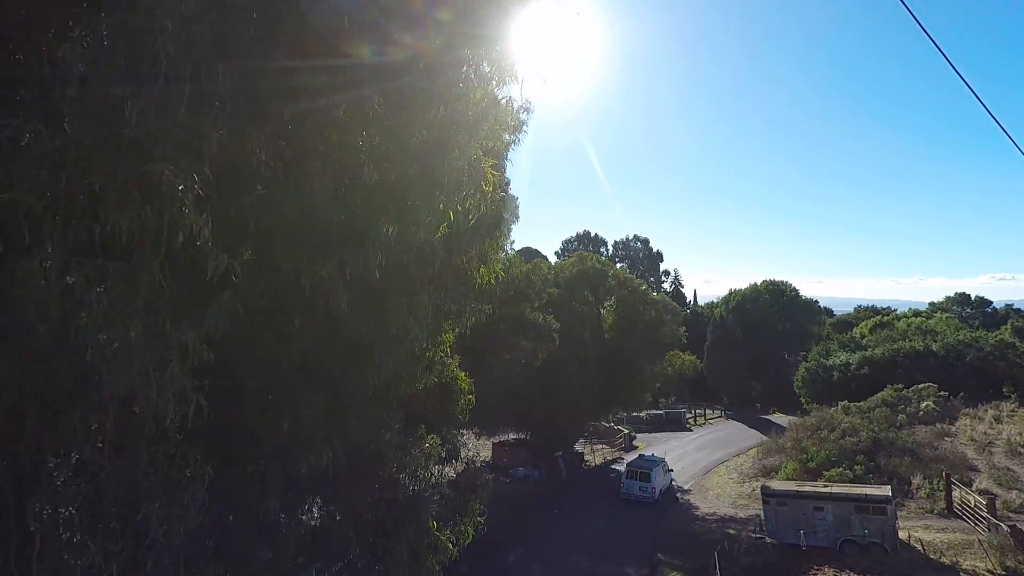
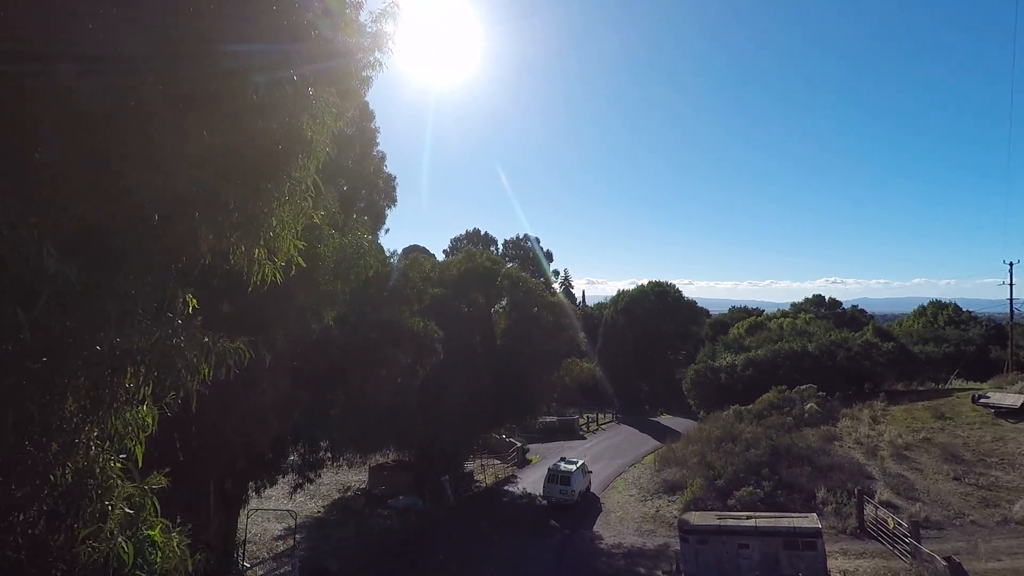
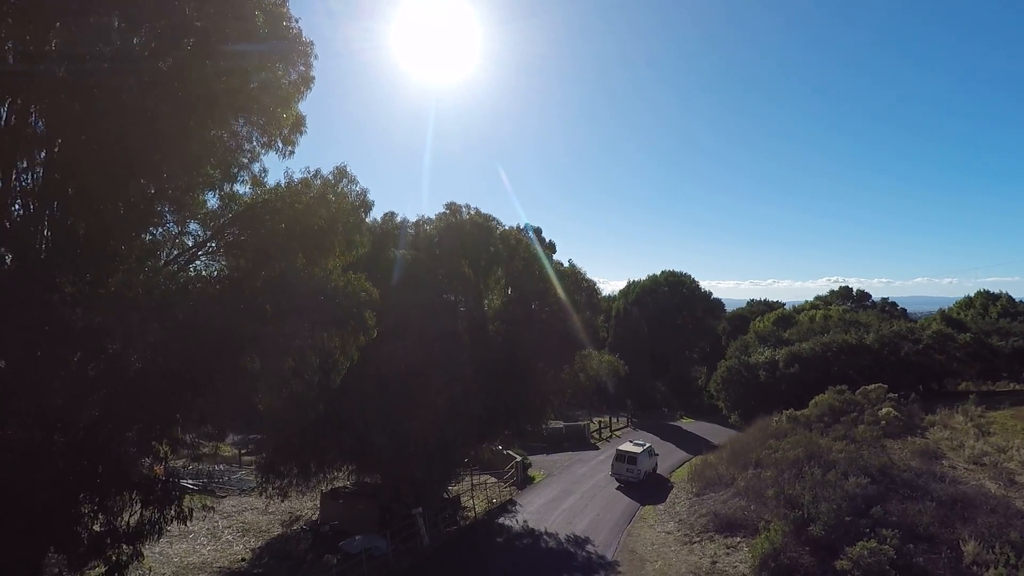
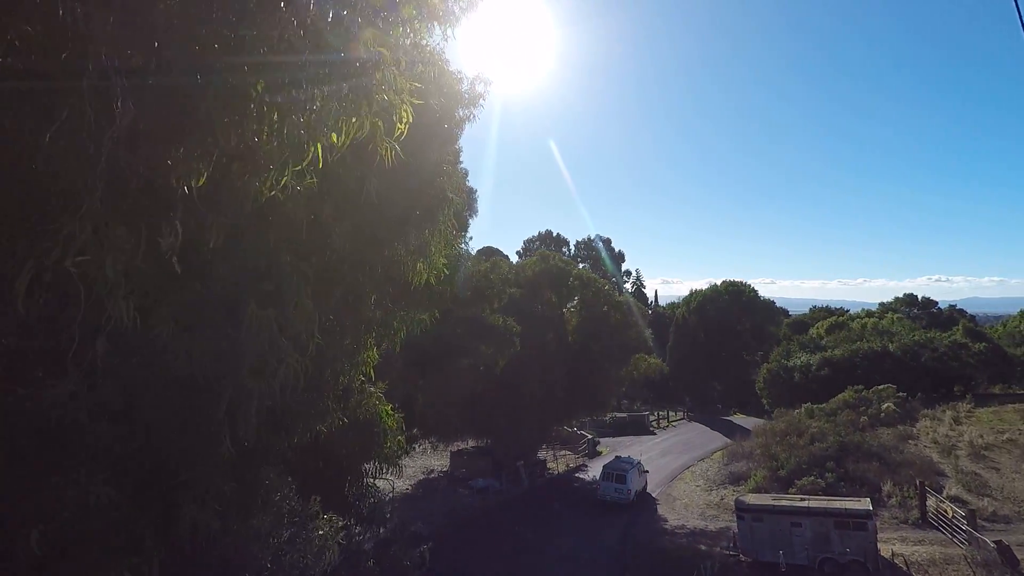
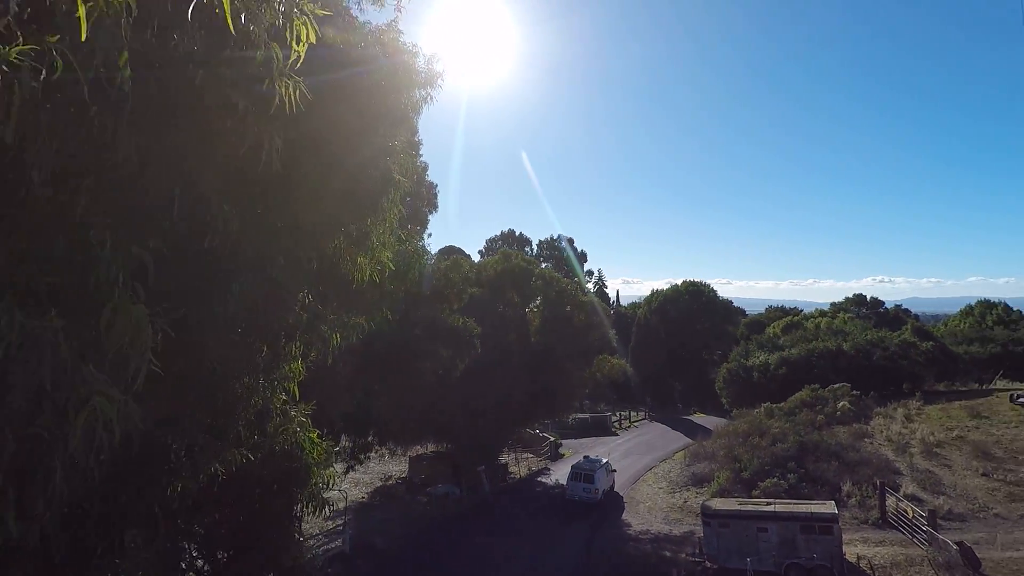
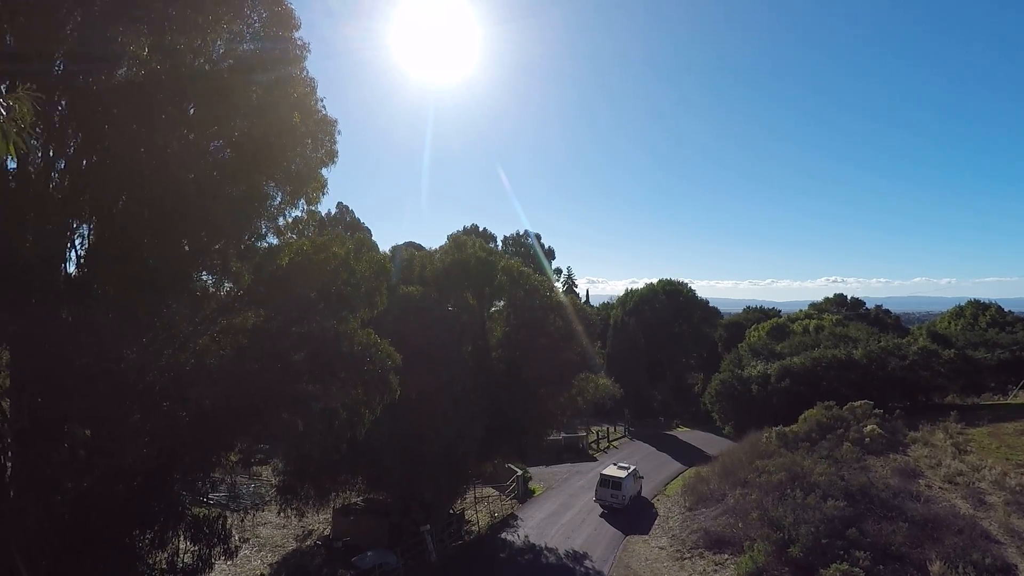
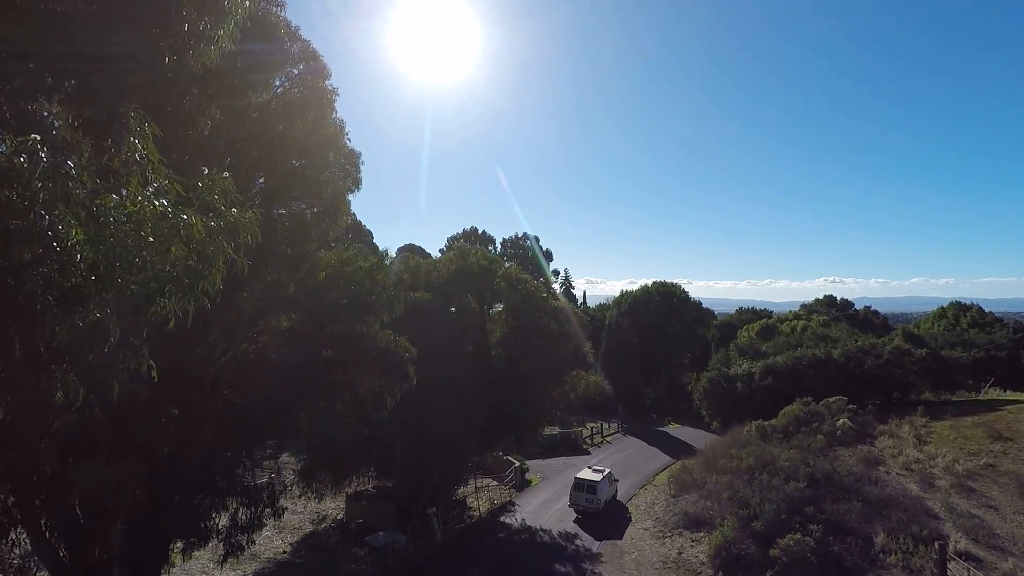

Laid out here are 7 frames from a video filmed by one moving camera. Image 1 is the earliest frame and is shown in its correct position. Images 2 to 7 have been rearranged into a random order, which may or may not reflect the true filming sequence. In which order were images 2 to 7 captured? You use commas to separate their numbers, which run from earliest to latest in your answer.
4, 5, 2, 7, 6, 3
